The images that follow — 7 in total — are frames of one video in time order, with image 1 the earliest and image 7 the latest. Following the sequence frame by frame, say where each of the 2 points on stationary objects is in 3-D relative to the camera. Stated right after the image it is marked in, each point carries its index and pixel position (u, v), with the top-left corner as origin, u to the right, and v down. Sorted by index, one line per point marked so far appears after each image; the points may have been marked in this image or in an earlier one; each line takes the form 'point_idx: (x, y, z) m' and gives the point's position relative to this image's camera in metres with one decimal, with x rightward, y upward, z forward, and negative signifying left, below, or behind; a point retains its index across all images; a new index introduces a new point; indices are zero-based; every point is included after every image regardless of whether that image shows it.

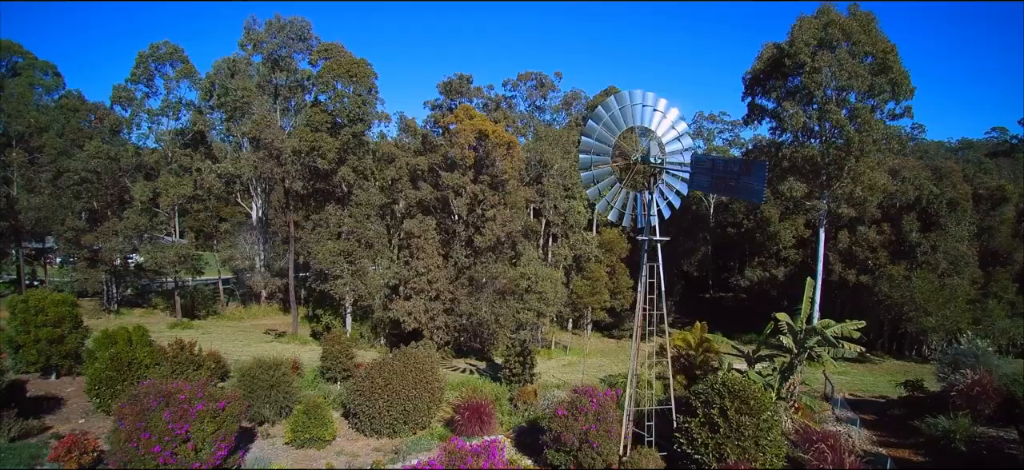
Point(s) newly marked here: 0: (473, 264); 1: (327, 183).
0: (-1.2, -0.9, +17.9) m
1: (-6.4, +1.8, +19.5) m
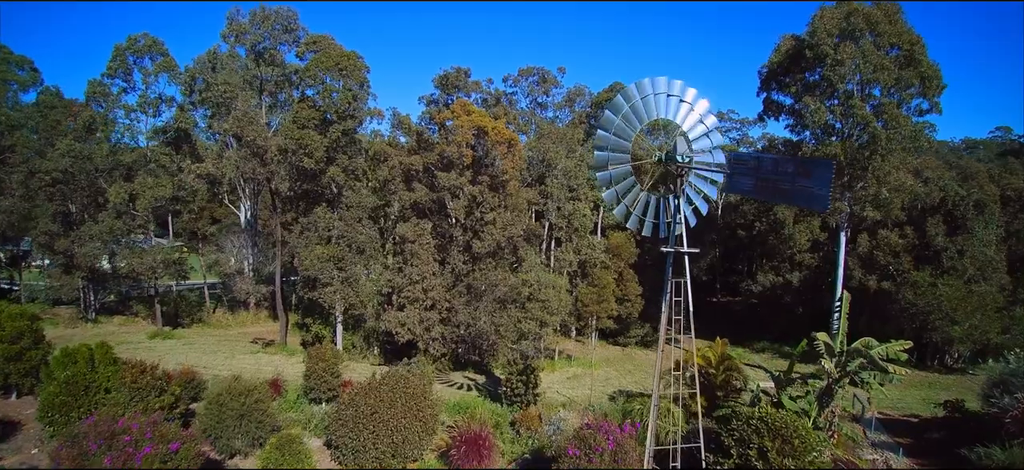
0: (-1.2, -1.1, +16.7) m
1: (-6.3, +1.6, +18.2) m
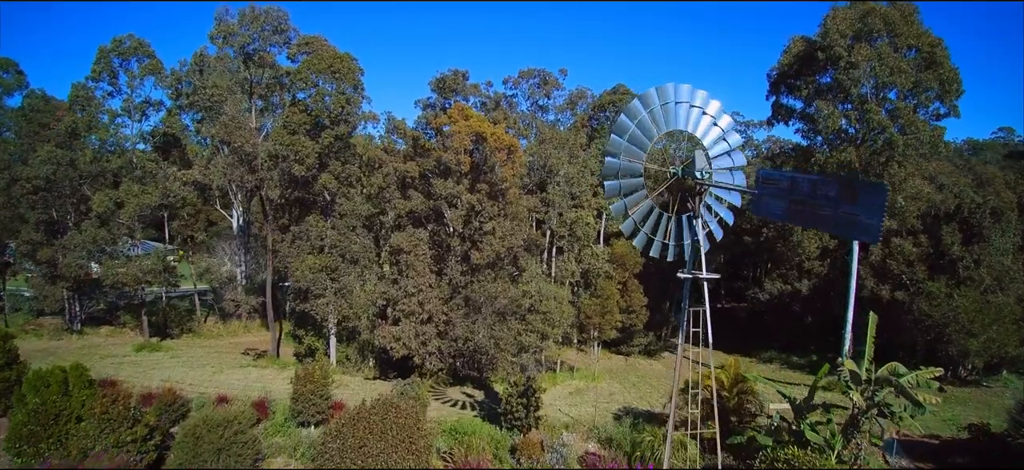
0: (-1.2, -1.3, +16.0) m
1: (-6.3, +1.3, +17.5) m
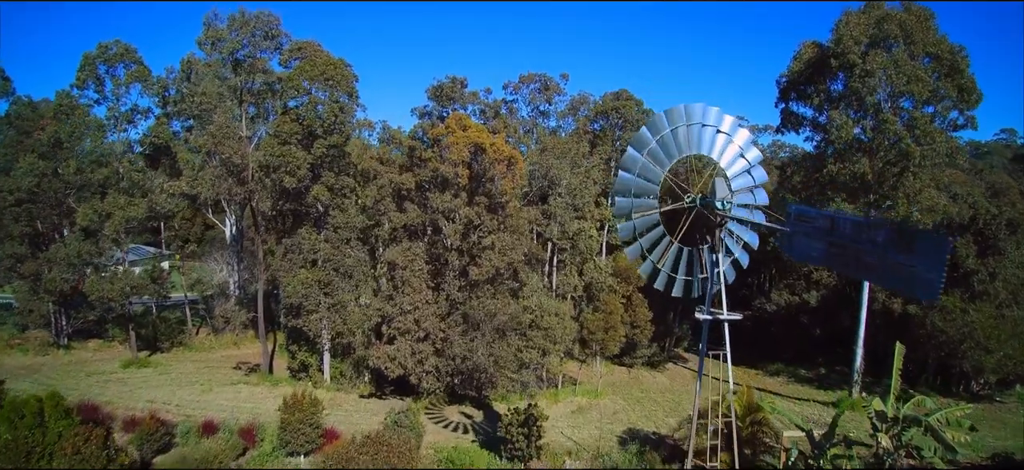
0: (-1.2, -1.7, +15.4) m
1: (-6.3, +1.0, +16.9) m
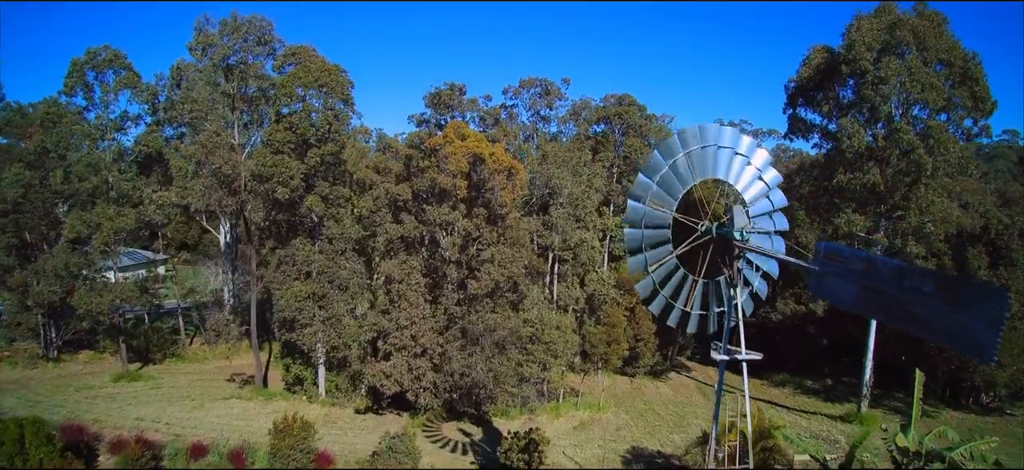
0: (-1.2, -2.0, +14.9) m
1: (-6.3, +0.6, +16.5) m
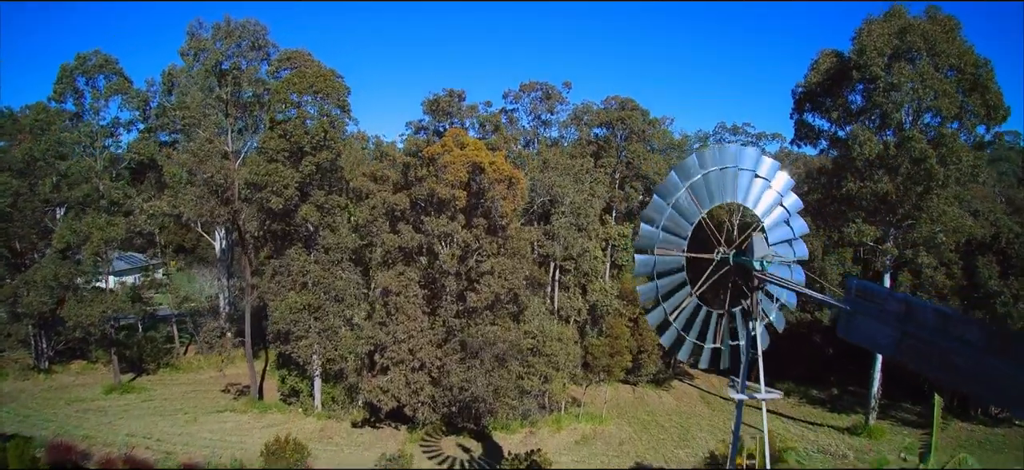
0: (-1.2, -2.3, +14.5) m
1: (-6.3, +0.4, +16.1) m
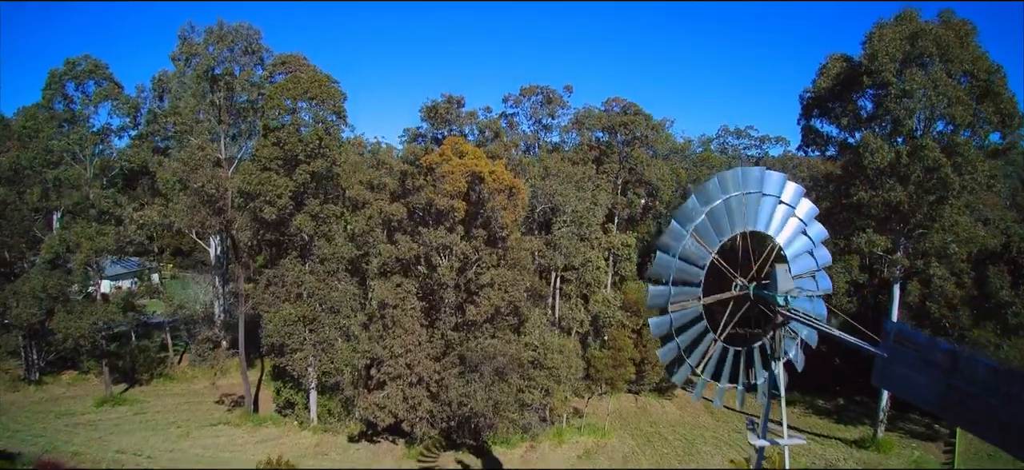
0: (-1.2, -2.6, +14.1) m
1: (-6.3, +0.1, +15.7) m
